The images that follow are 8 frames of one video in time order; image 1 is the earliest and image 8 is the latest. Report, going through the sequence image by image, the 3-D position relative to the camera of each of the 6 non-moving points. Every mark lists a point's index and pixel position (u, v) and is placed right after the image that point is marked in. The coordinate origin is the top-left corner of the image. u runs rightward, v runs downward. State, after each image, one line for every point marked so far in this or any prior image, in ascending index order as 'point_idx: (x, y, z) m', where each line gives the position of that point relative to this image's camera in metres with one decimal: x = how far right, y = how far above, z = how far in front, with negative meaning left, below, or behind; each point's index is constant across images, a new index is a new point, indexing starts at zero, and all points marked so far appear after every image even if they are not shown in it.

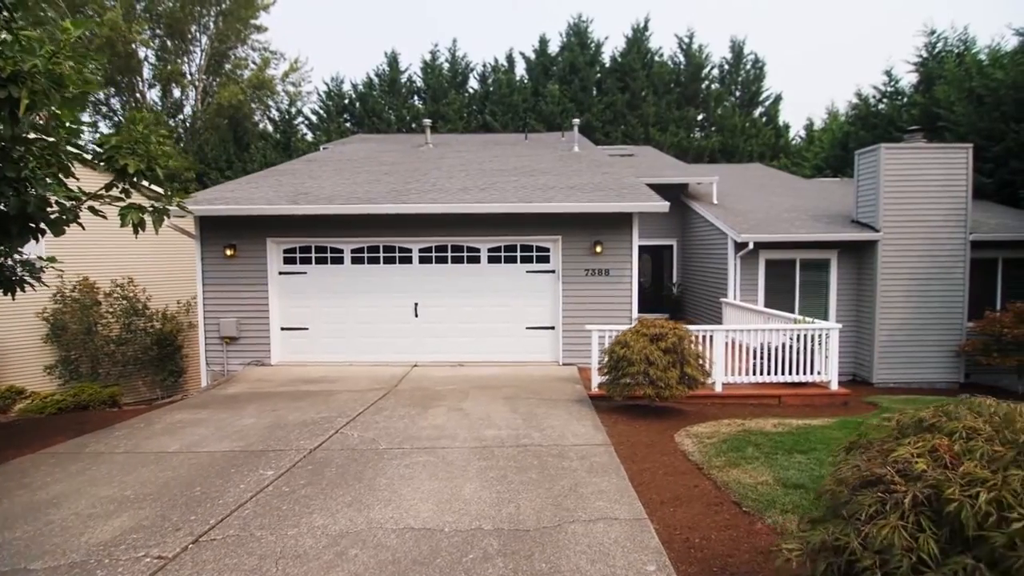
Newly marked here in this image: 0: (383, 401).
0: (-1.7, -1.5, +7.4) m
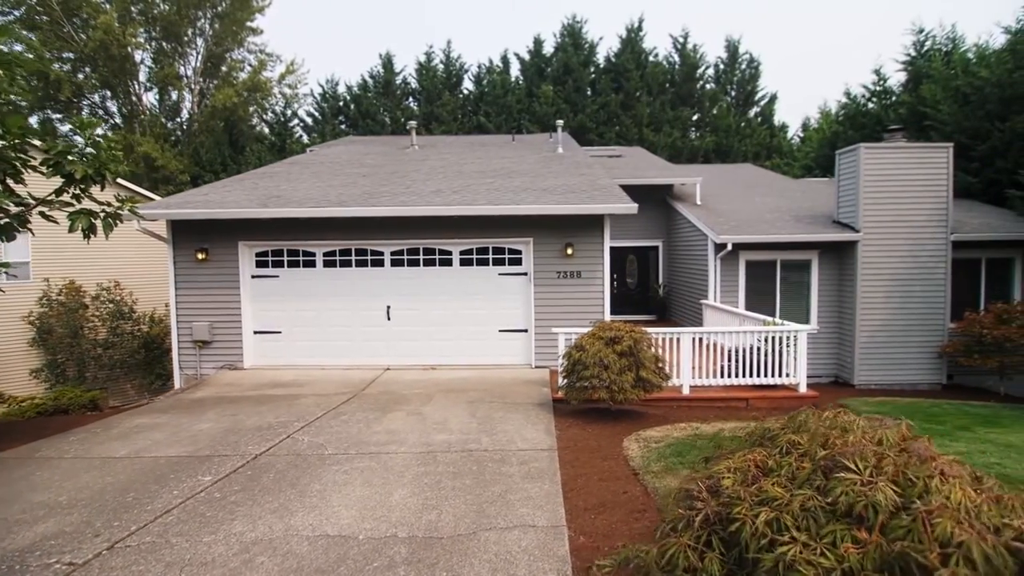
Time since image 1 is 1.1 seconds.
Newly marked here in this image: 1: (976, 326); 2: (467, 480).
0: (-2.2, -1.5, +7.4) m
1: (+8.9, -0.7, +10.9) m
2: (-0.3, -1.5, +4.3) m
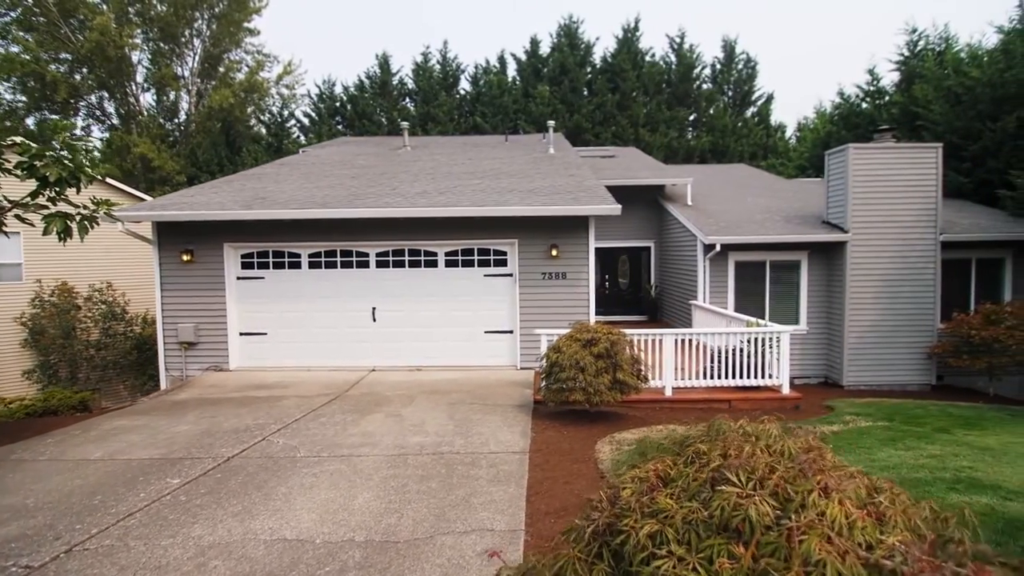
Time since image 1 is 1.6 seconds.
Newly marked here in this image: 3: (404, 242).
0: (-2.4, -1.5, +7.3) m
1: (+8.7, -0.7, +10.9) m
2: (-0.6, -1.5, +4.3) m
3: (-1.8, +0.8, +9.5) m
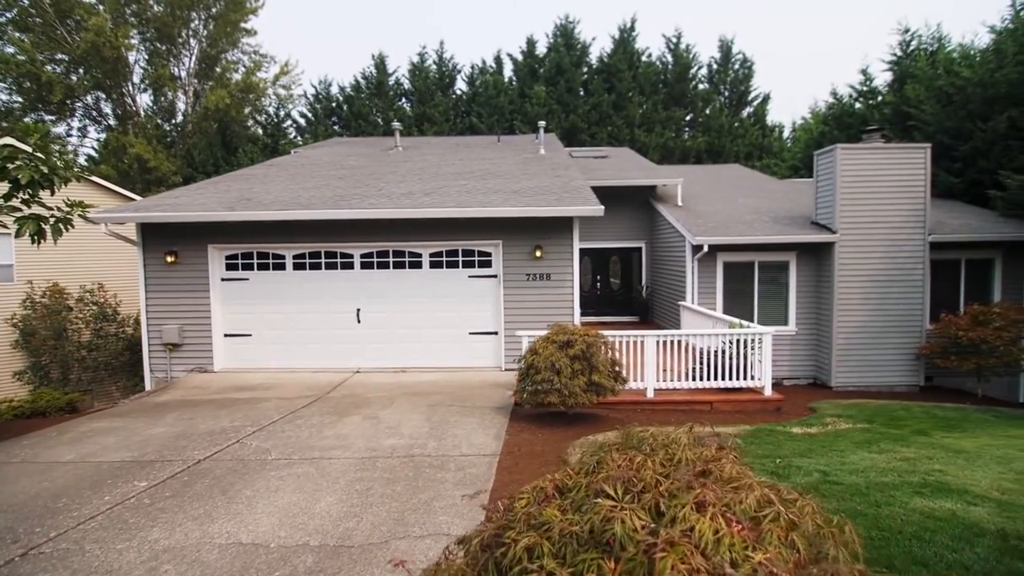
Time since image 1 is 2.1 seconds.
0: (-2.7, -1.6, +7.3) m
1: (+8.4, -0.8, +10.9) m
2: (-0.9, -1.5, +4.3) m
3: (-2.1, +0.8, +9.5) m
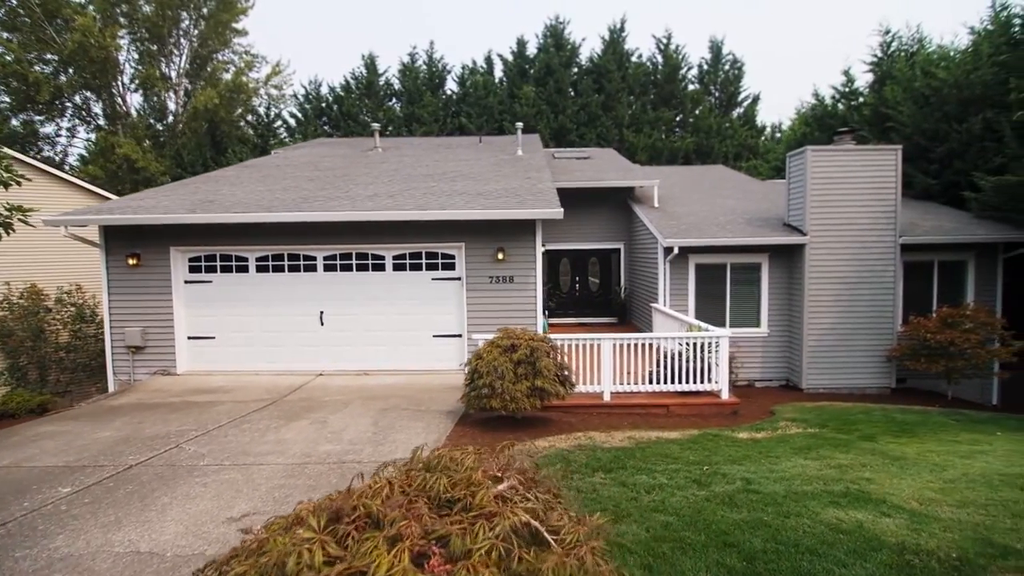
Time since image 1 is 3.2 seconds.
0: (-3.3, -1.6, +7.3) m
1: (+7.8, -0.8, +10.8) m
2: (-1.5, -1.6, +4.3) m
3: (-2.7, +0.7, +9.4) m
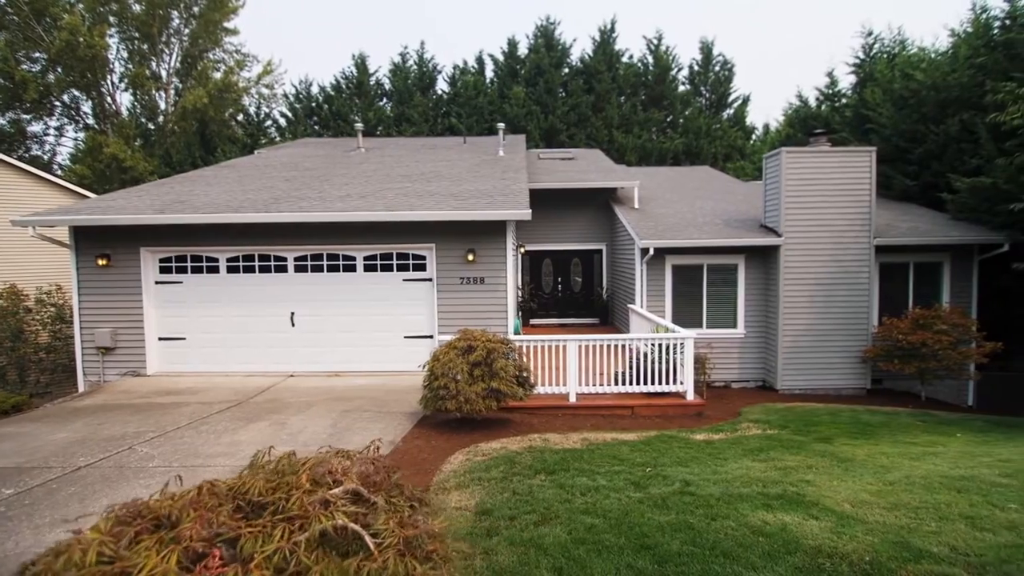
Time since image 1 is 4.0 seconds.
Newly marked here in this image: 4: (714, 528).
0: (-3.8, -1.6, +7.3) m
1: (+7.3, -0.8, +10.9) m
2: (-1.9, -1.6, +4.3) m
3: (-3.2, +0.7, +9.4) m
4: (+1.2, -1.5, +3.4) m
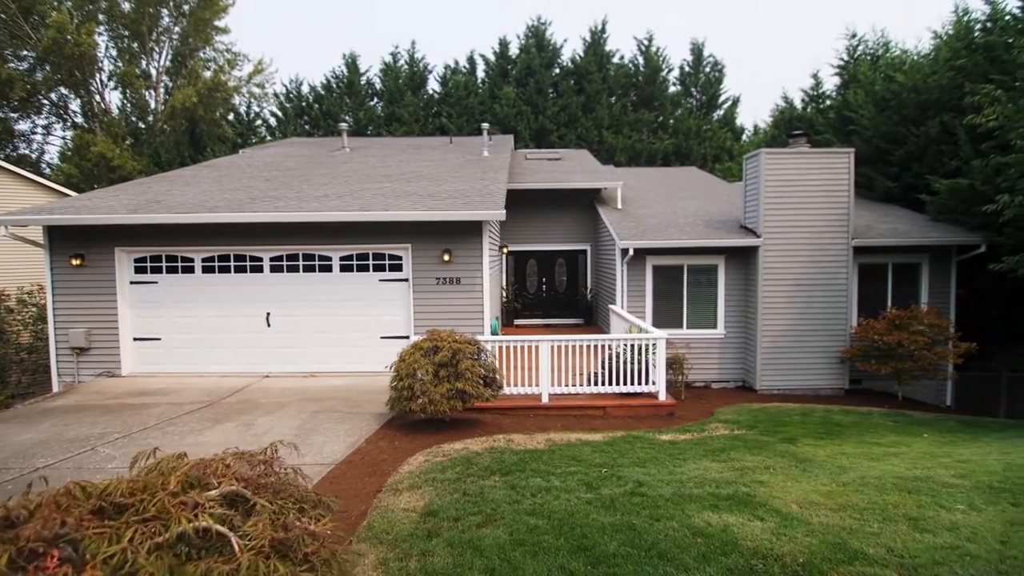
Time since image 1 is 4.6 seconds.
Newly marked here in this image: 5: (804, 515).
0: (-4.1, -1.6, +7.3) m
1: (+6.9, -0.8, +10.9) m
2: (-2.3, -1.6, +4.3) m
3: (-3.6, +0.7, +9.4) m
4: (+0.9, -1.5, +3.4) m
5: (+2.0, -1.5, +3.8) m
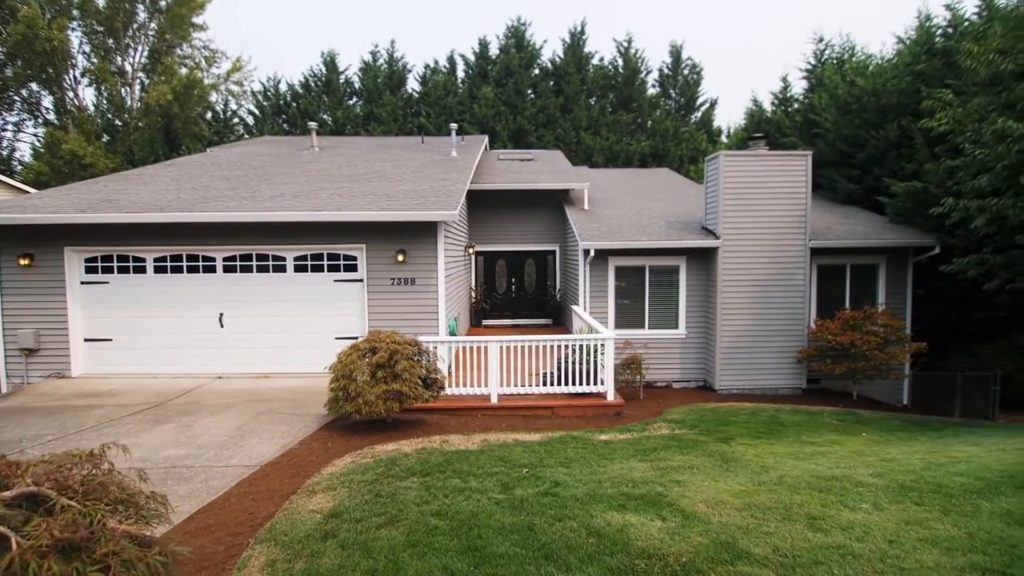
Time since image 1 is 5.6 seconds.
0: (-4.8, -1.6, +7.2) m
1: (+6.2, -0.9, +11.1) m
2: (-2.9, -1.6, +4.2) m
3: (-4.3, +0.7, +9.4) m
4: (+0.3, -1.5, +3.5) m
5: (+1.3, -1.5, +3.8) m
